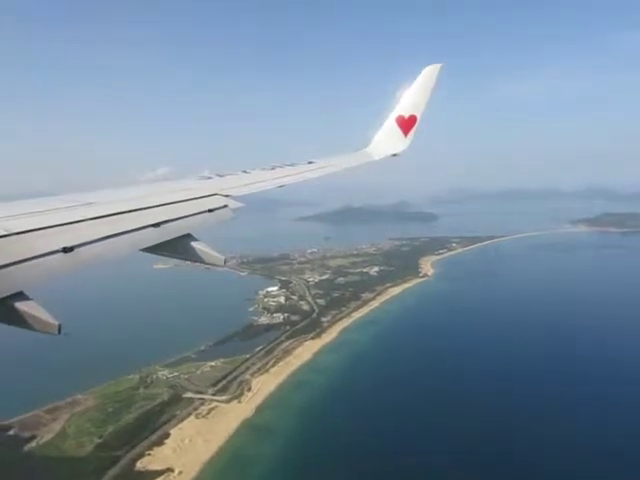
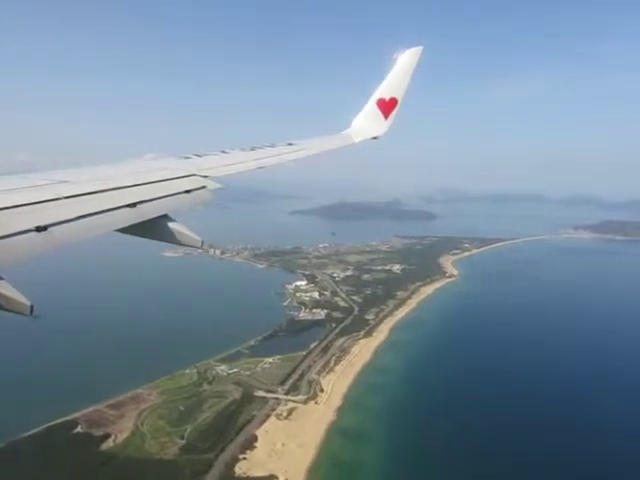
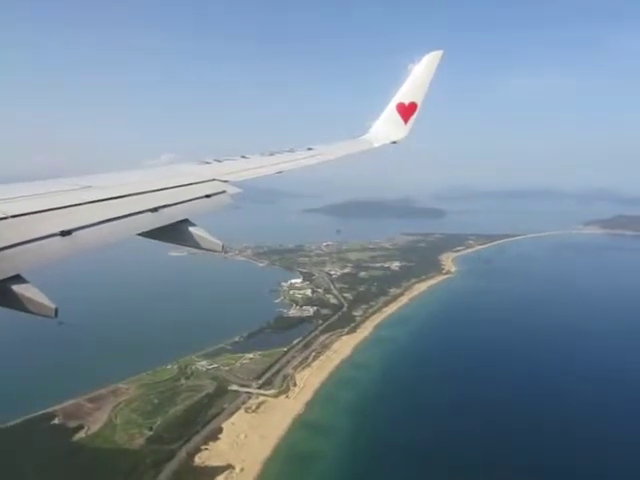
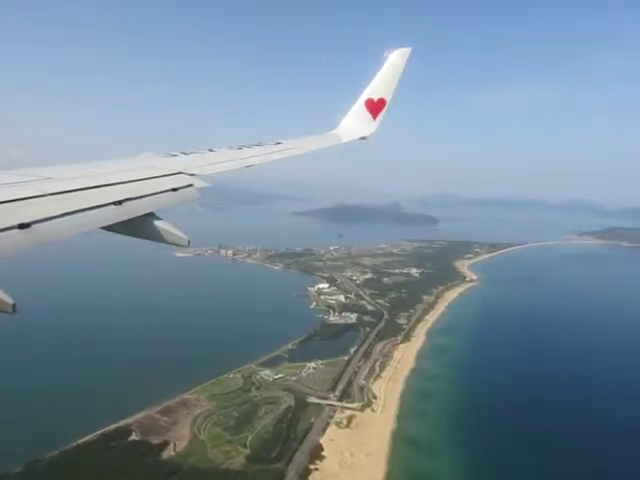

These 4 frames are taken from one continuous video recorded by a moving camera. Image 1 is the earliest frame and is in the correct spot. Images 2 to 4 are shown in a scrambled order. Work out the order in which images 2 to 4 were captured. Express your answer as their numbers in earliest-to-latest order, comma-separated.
3, 2, 4
